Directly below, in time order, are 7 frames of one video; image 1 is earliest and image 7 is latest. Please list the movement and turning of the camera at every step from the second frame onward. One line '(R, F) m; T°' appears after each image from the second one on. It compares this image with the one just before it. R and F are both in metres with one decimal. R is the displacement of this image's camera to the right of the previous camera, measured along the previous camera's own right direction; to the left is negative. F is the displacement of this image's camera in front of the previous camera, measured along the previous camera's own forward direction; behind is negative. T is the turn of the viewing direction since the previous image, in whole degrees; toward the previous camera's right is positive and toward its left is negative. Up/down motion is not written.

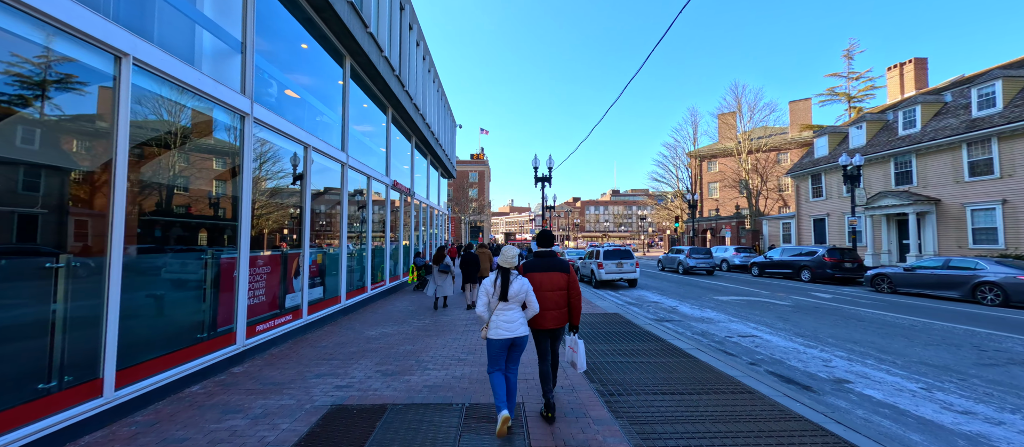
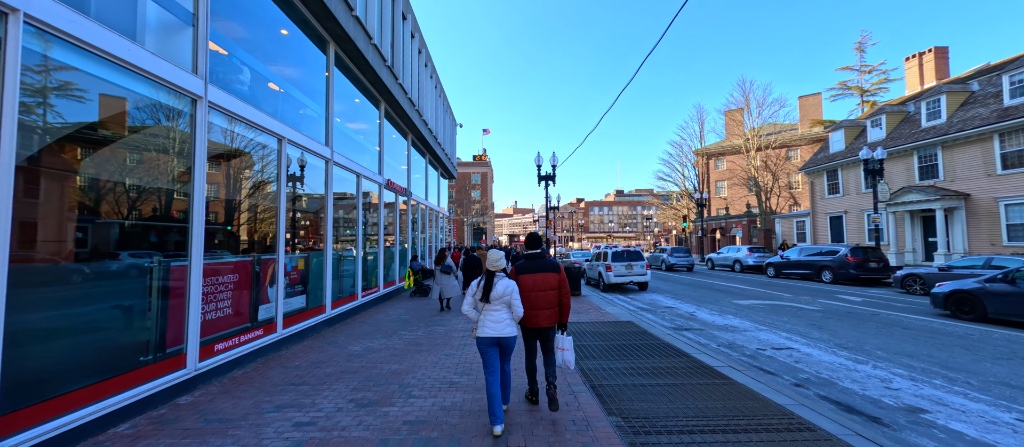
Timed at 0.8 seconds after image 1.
(+0.1, +0.8) m; -1°
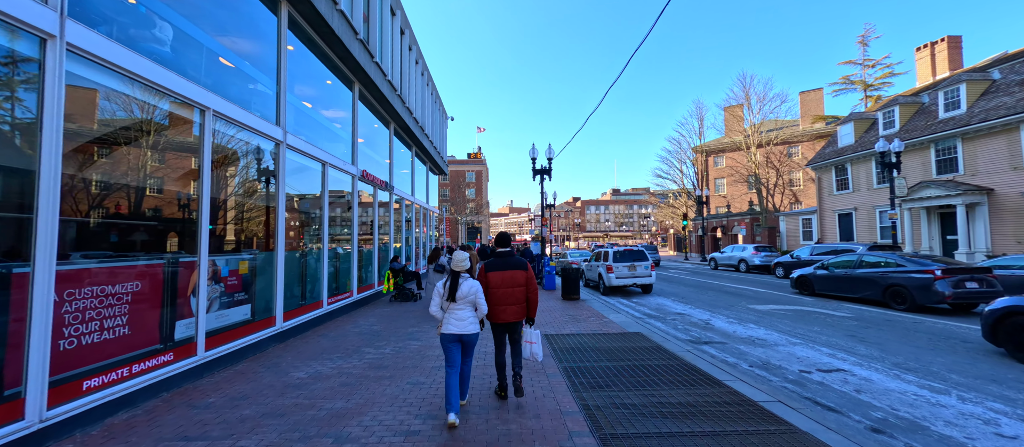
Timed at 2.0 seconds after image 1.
(+0.1, +1.2) m; +1°
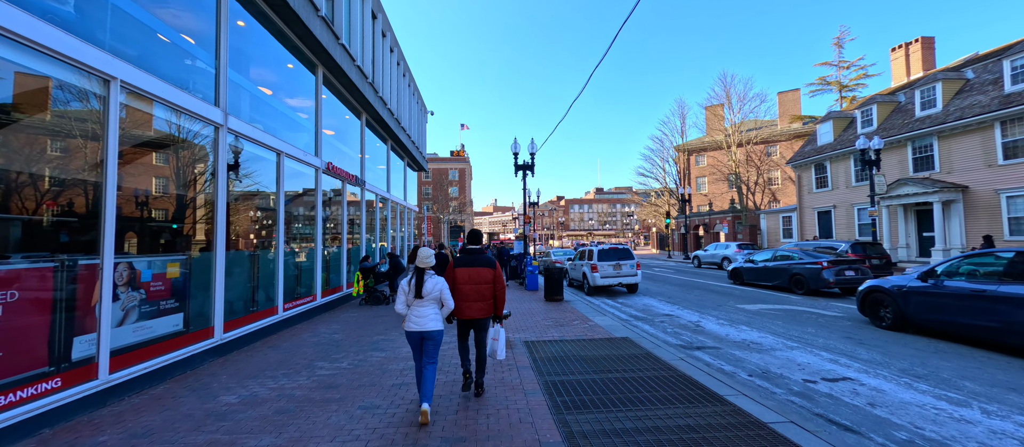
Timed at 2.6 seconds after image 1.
(+0.1, +0.6) m; +3°
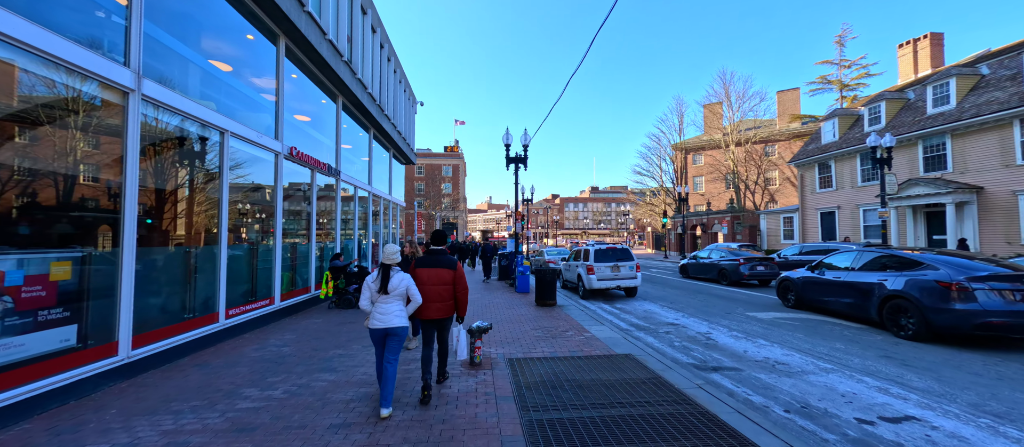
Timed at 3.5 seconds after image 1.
(+0.2, +1.0) m; +1°
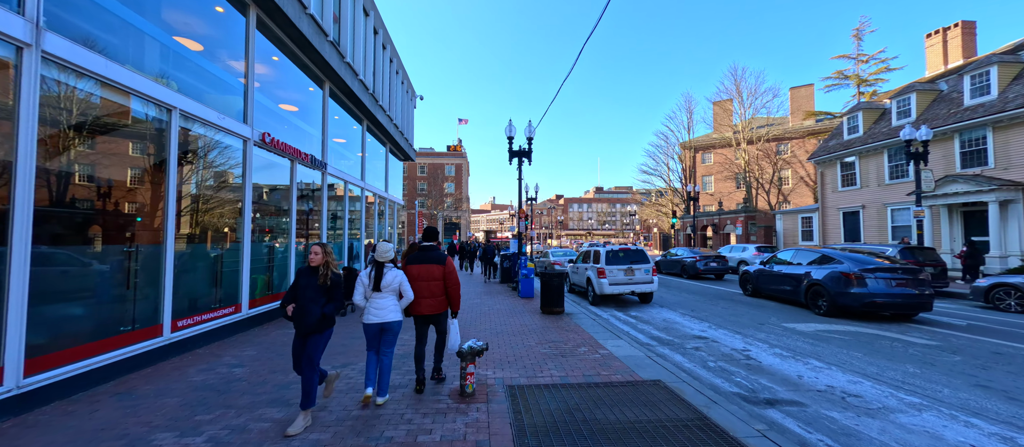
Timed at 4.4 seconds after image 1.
(0.0, +1.0) m; -1°
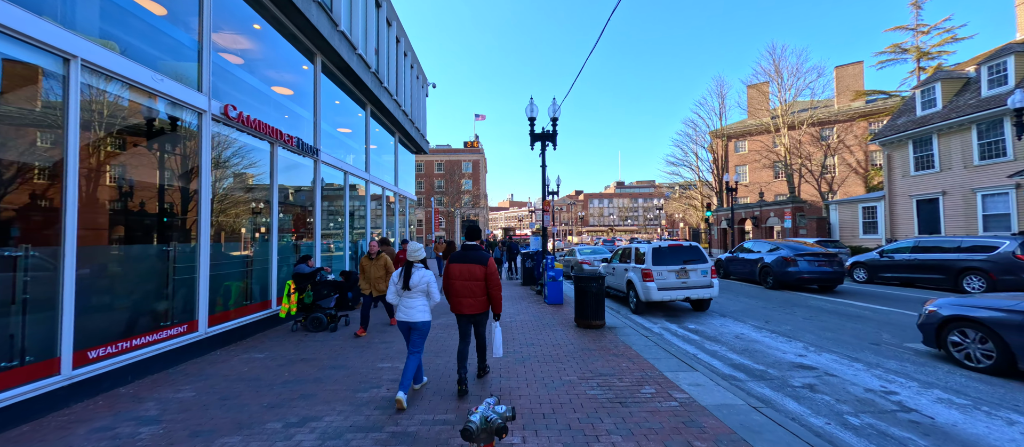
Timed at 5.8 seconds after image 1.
(-0.1, +1.6) m; -3°
